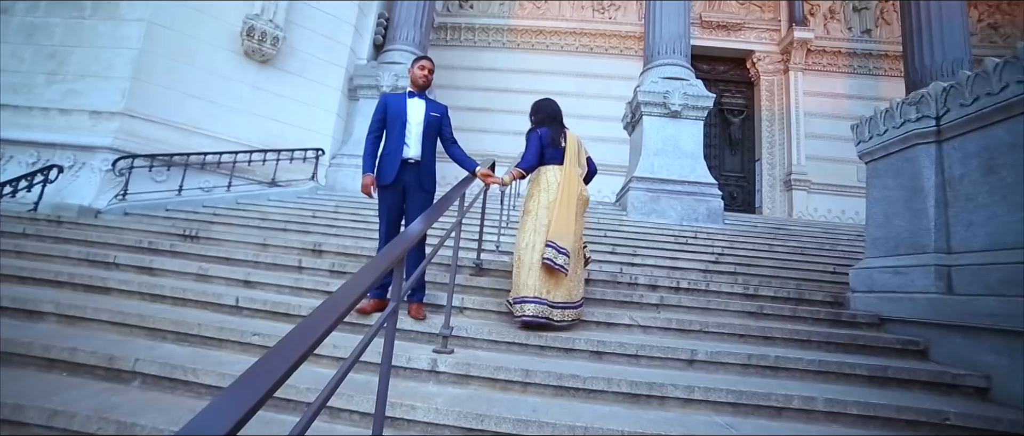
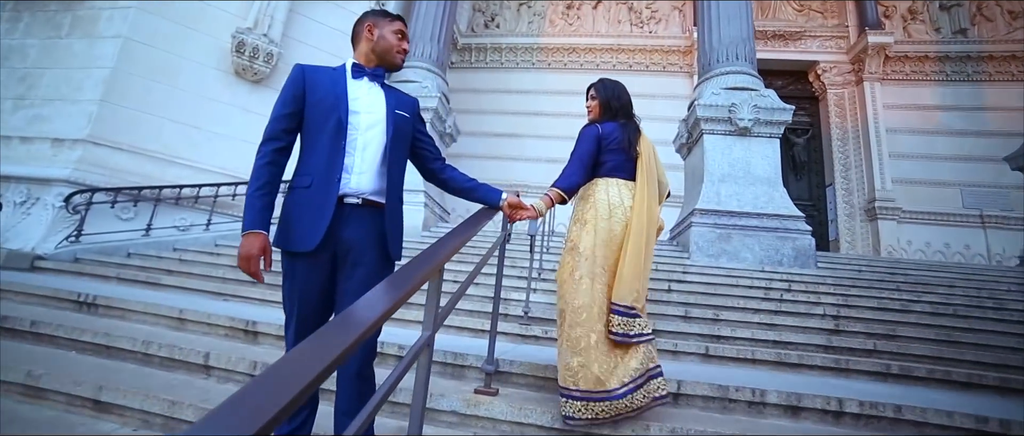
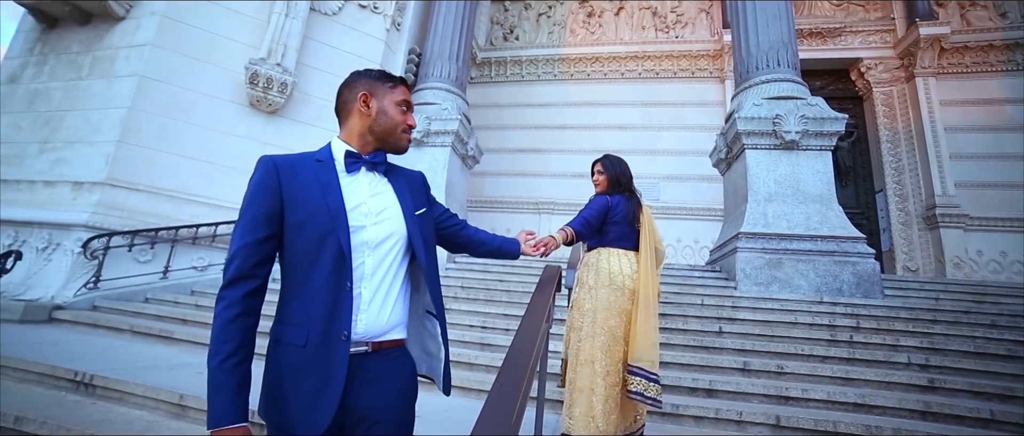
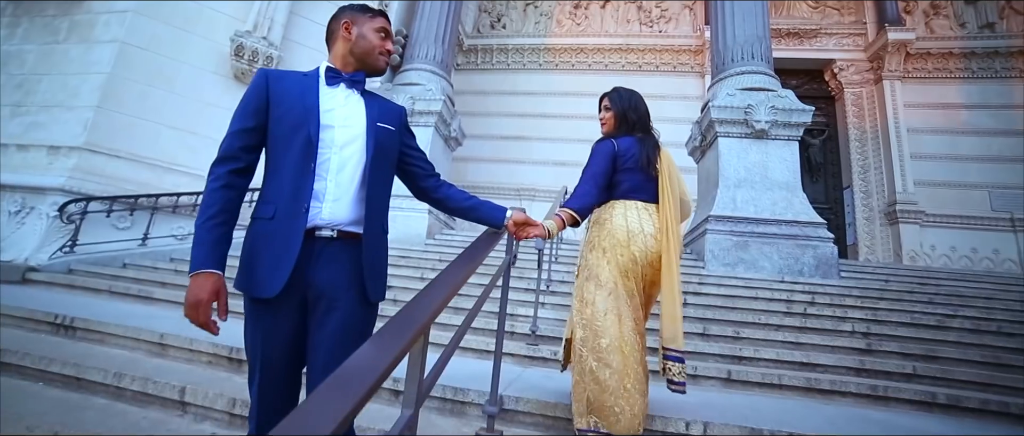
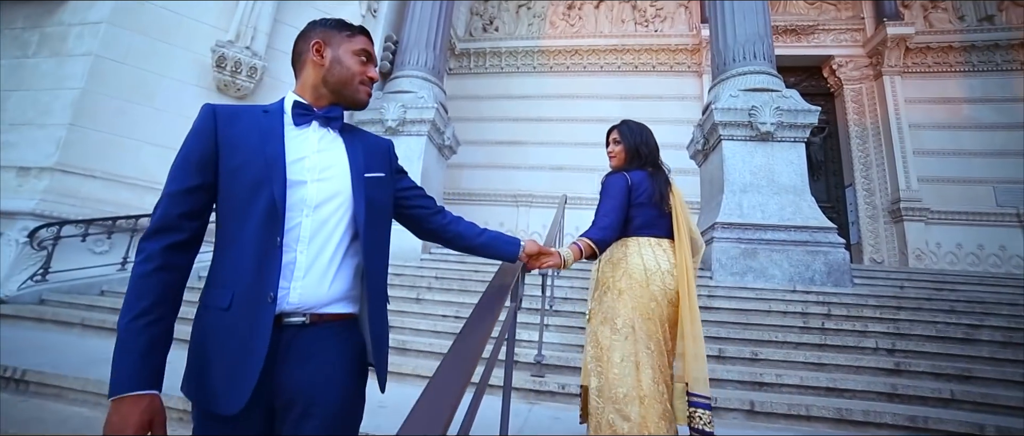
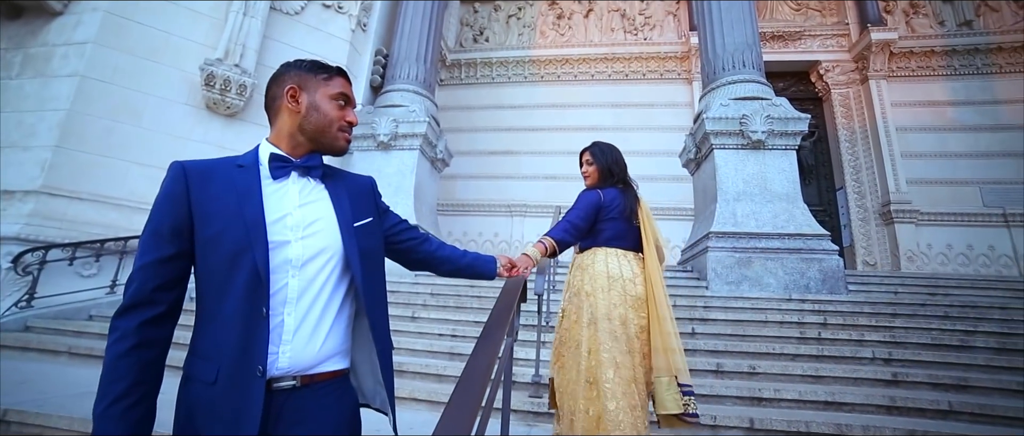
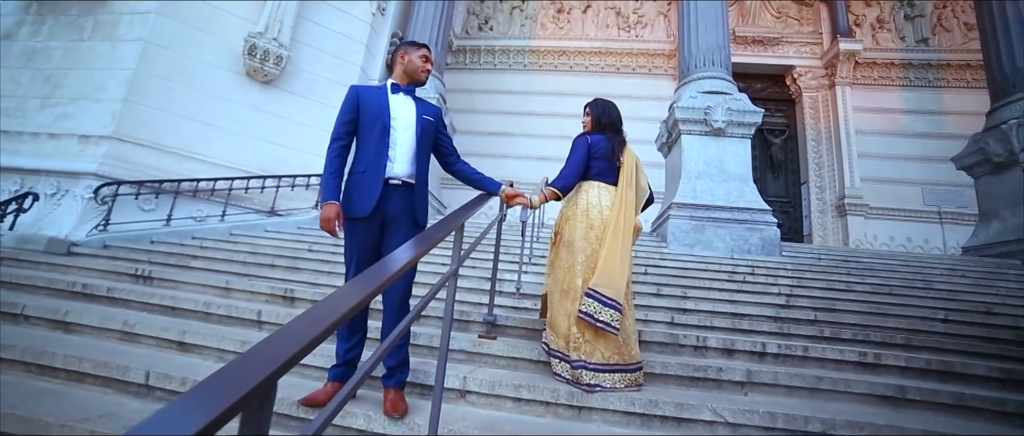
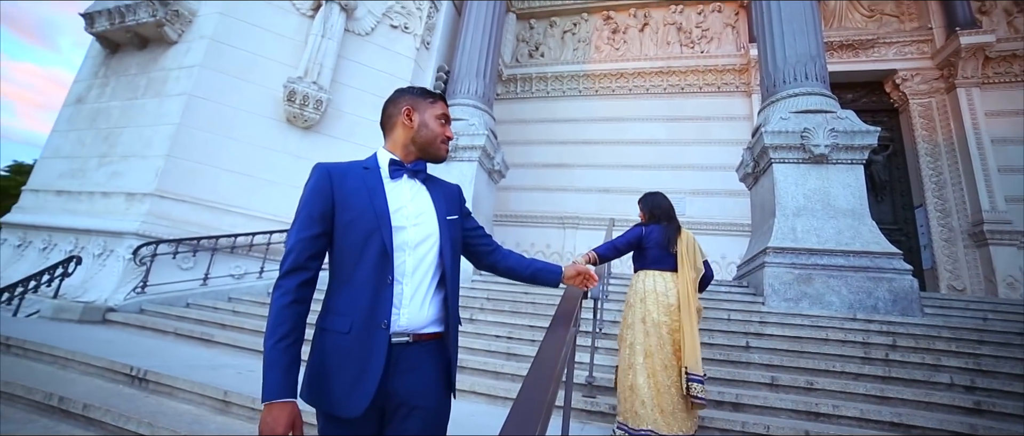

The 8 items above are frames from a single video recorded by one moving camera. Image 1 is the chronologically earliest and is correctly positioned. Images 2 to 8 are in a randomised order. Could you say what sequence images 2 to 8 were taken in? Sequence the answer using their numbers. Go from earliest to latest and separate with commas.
7, 2, 4, 5, 6, 3, 8
